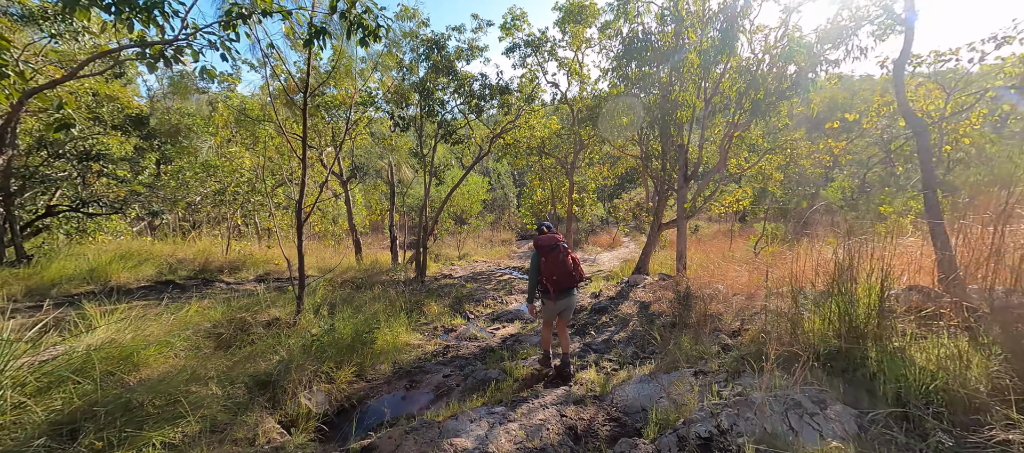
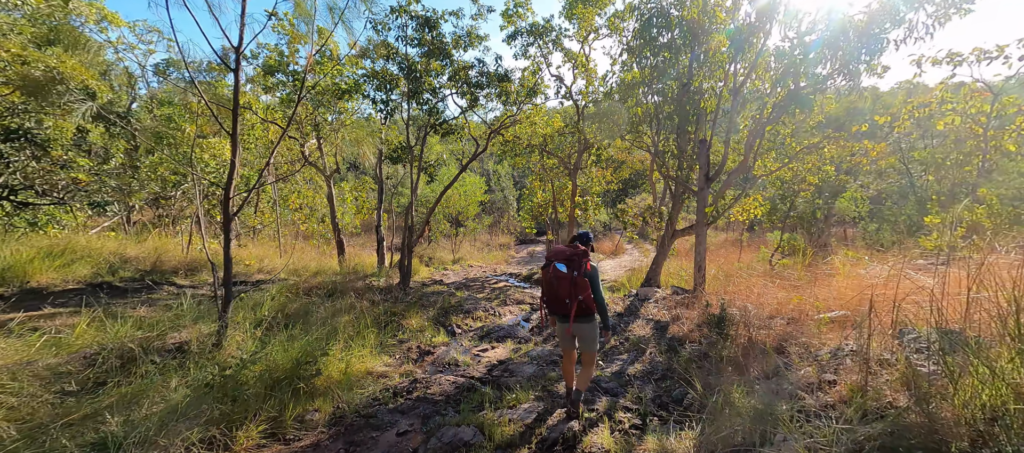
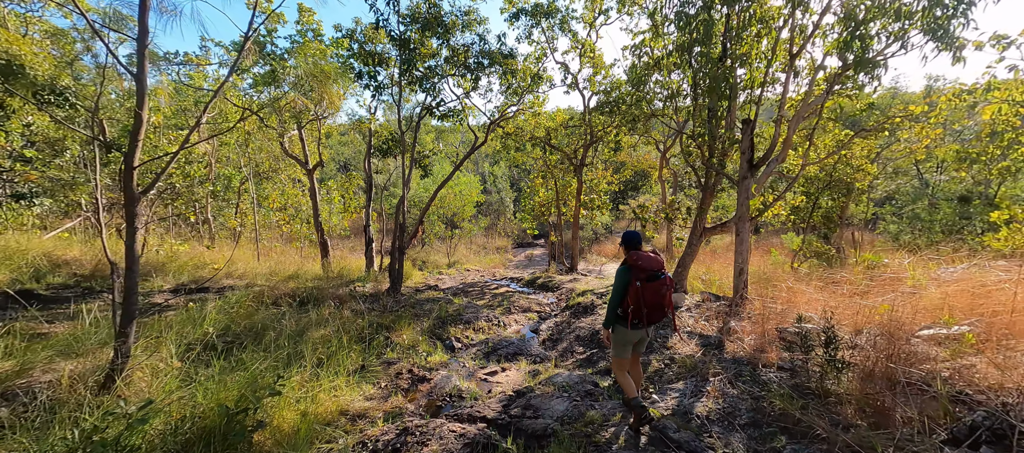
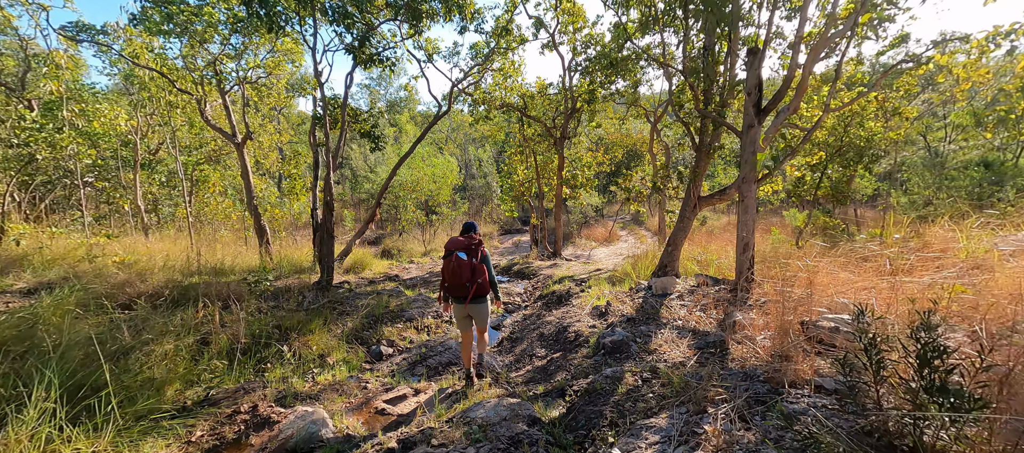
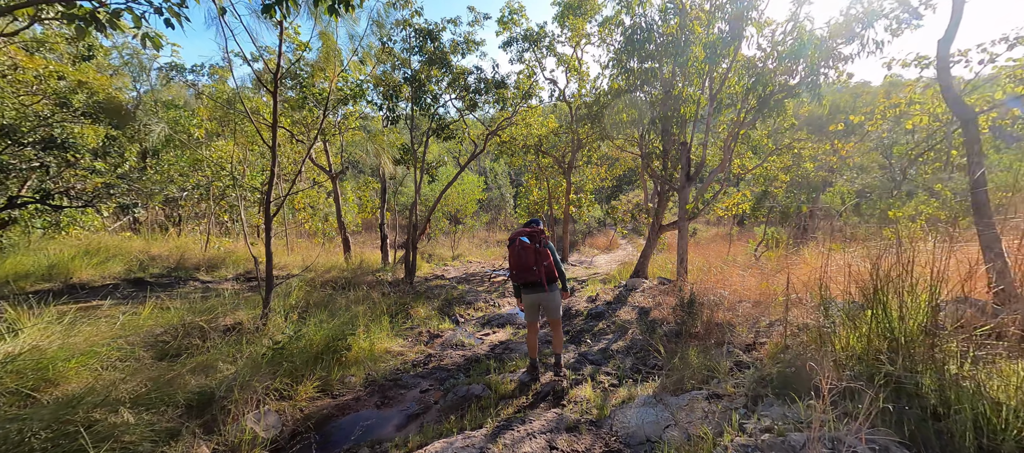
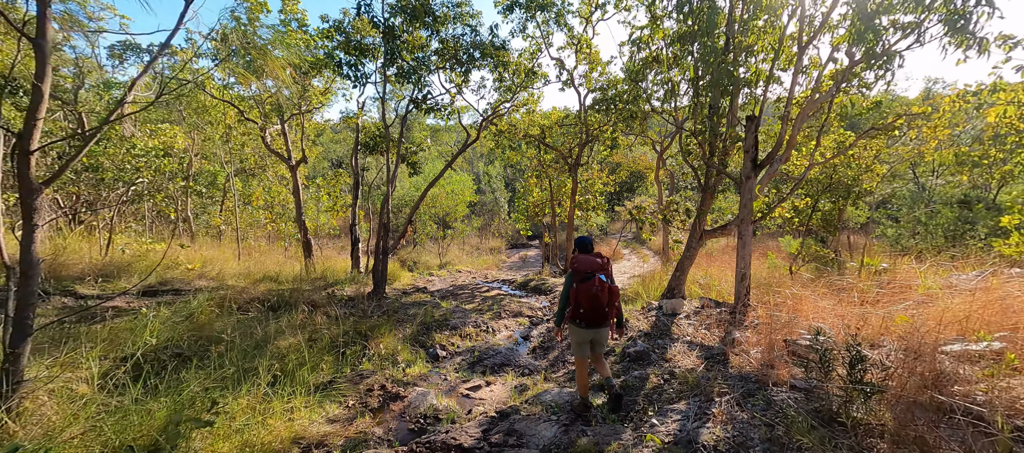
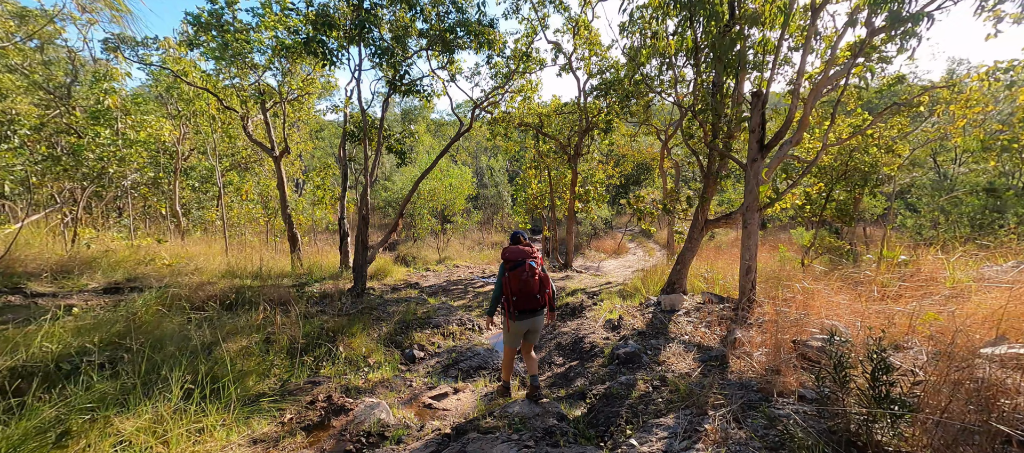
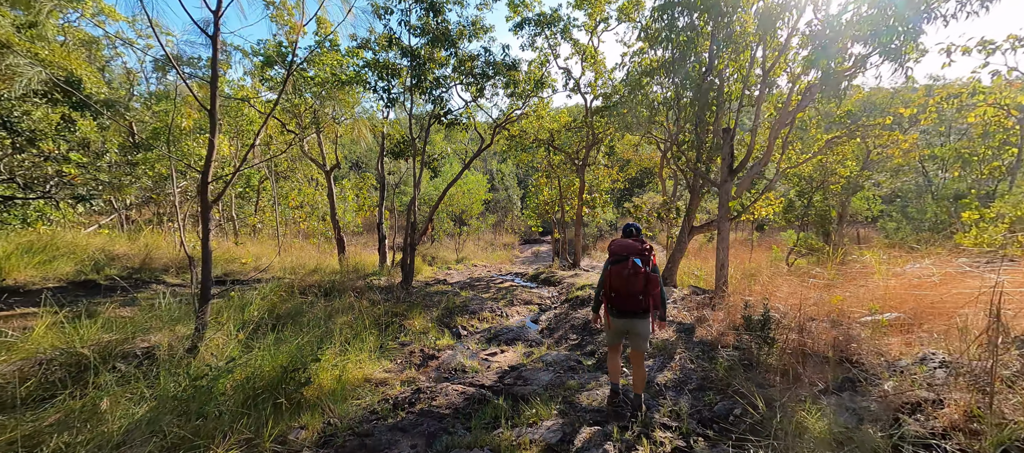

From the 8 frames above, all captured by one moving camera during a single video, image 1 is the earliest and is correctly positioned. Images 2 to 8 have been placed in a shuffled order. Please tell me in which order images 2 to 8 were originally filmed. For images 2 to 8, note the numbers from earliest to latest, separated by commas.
5, 2, 8, 3, 6, 7, 4
